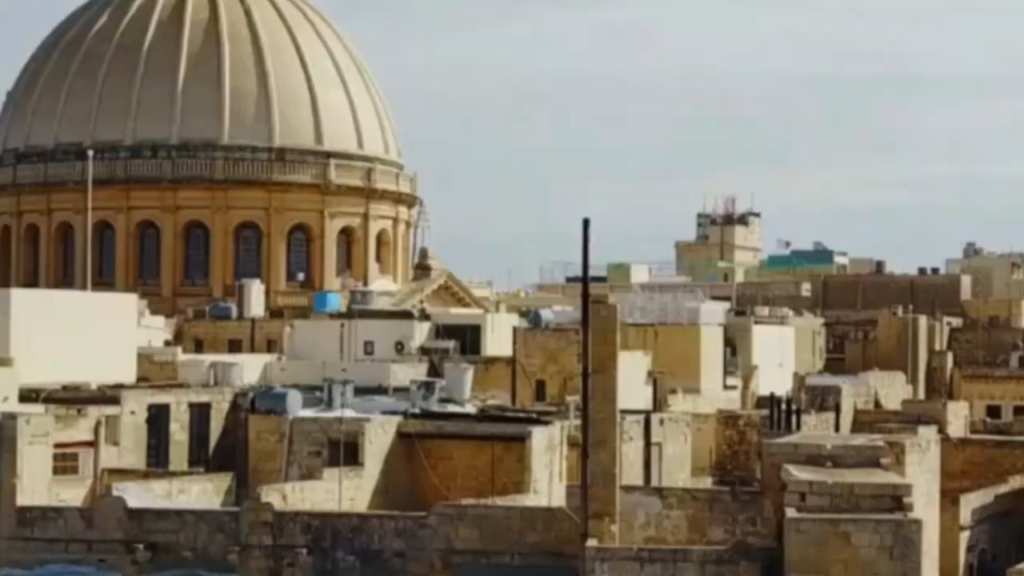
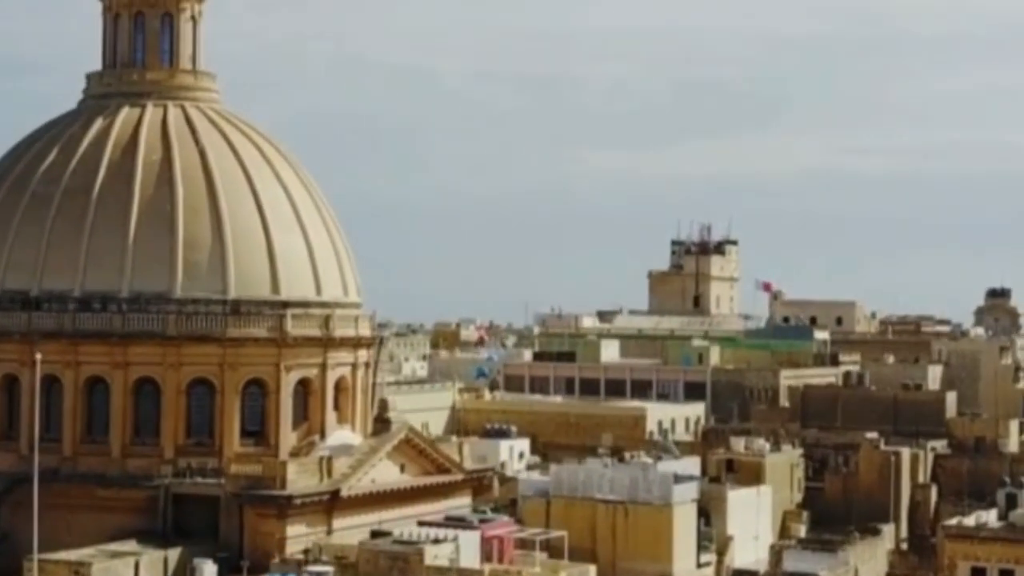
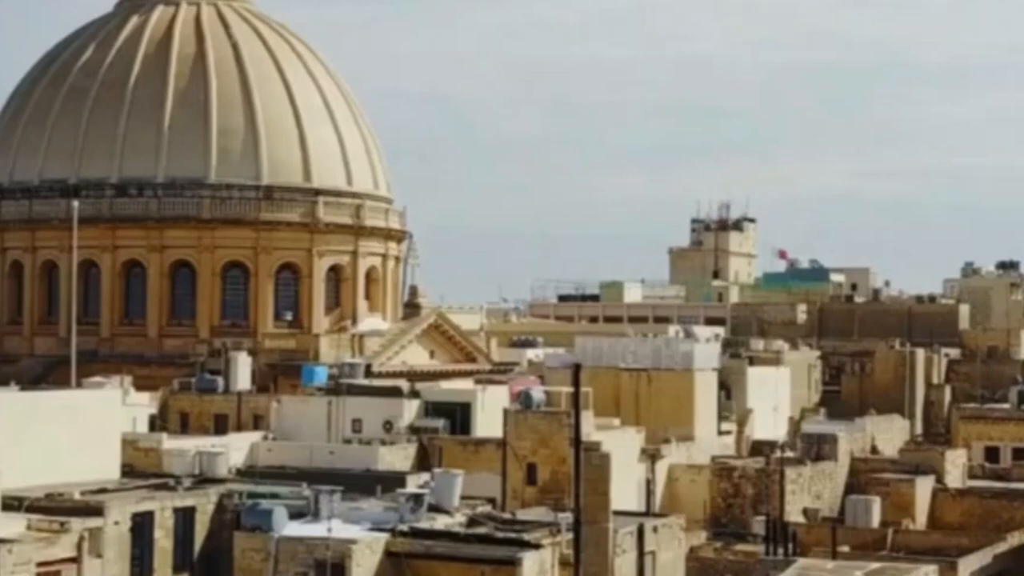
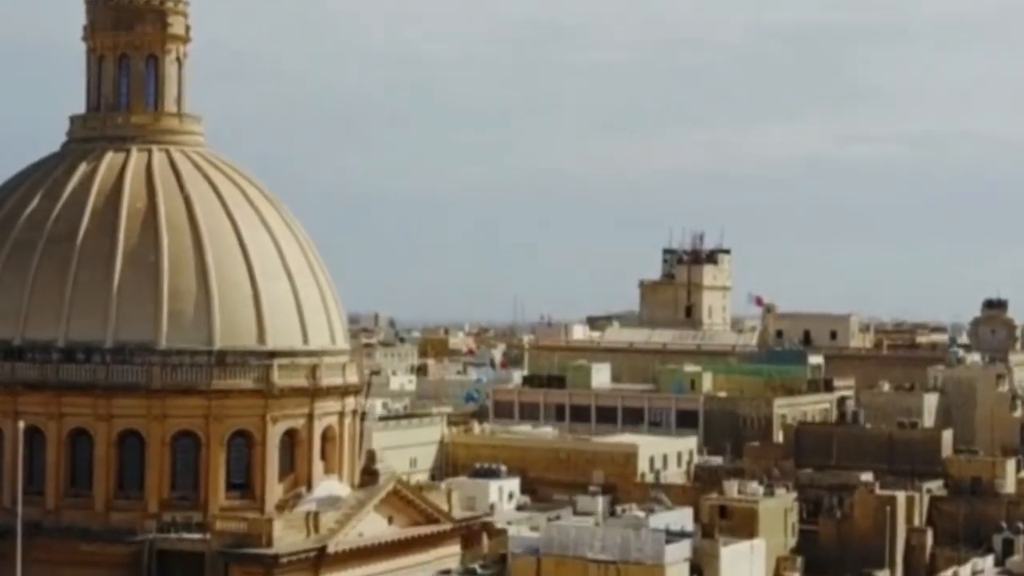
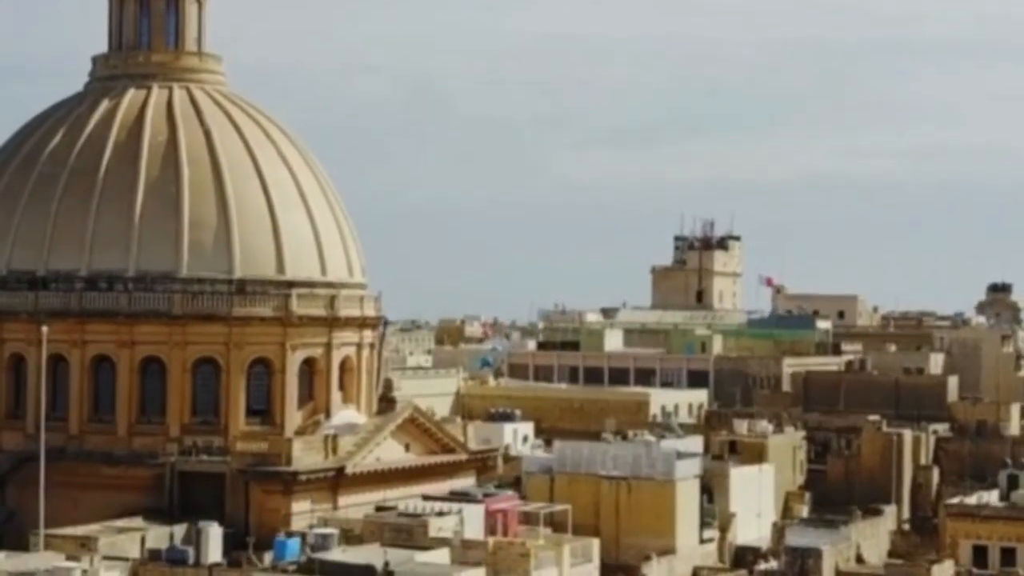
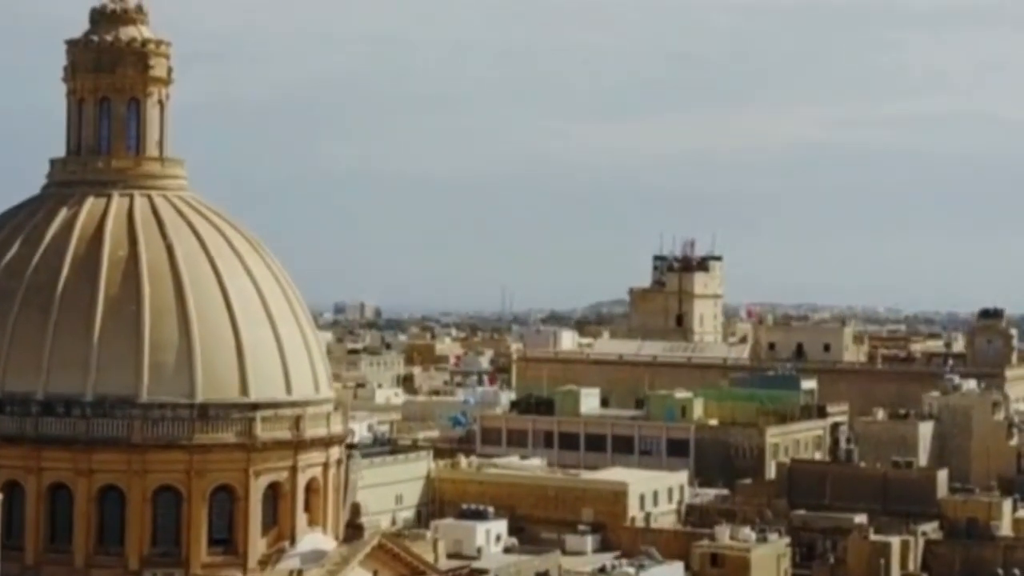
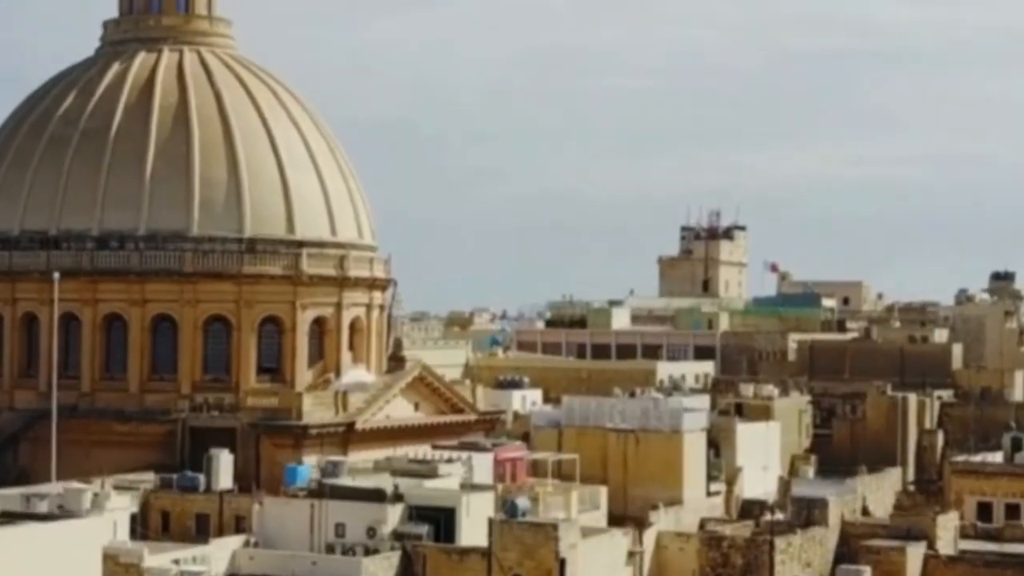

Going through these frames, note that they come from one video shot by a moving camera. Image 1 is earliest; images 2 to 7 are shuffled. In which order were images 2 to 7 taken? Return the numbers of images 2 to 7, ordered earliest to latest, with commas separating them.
3, 7, 5, 2, 4, 6
